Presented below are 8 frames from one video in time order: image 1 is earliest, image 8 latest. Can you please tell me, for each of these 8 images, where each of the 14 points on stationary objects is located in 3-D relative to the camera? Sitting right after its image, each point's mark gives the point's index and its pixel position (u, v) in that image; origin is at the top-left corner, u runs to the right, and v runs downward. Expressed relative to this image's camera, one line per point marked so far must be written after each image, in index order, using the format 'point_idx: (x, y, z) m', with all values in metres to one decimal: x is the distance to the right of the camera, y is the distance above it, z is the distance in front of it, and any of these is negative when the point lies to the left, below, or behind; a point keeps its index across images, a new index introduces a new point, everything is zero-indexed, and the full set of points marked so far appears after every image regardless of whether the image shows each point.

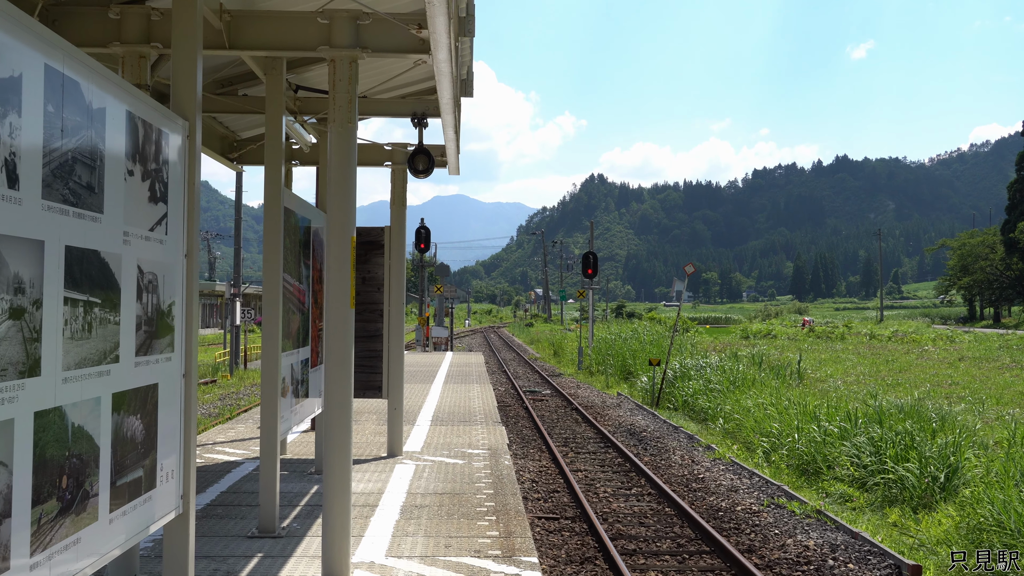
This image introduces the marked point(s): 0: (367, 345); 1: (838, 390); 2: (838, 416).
0: (-0.9, -0.4, +6.9) m
1: (+5.9, -1.8, +19.6) m
2: (+3.9, -1.5, +13.1) m
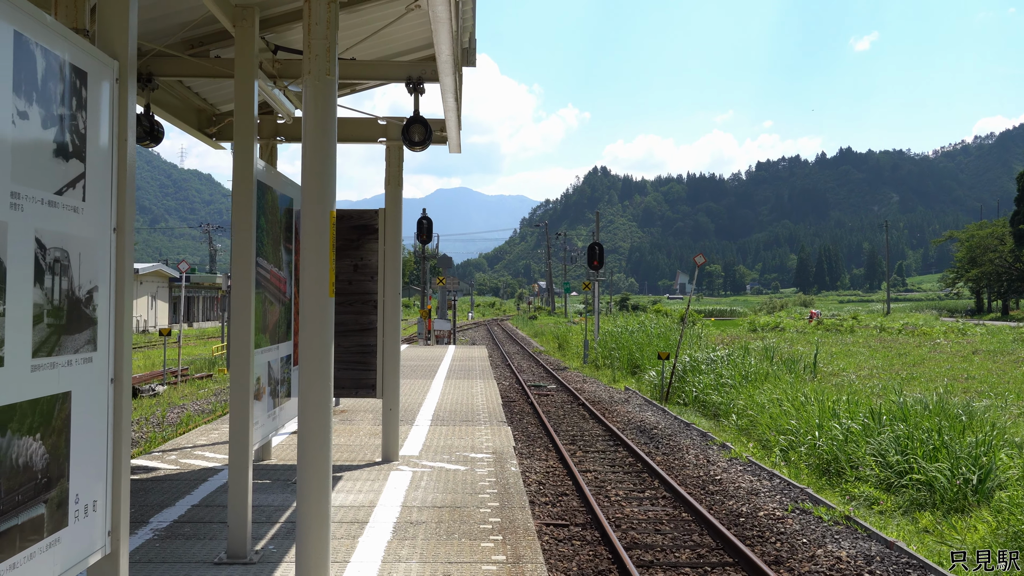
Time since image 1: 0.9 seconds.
0: (-0.9, -0.3, +6.3) m
1: (+5.9, -1.7, +18.9) m
2: (+4.0, -1.4, +12.5) m
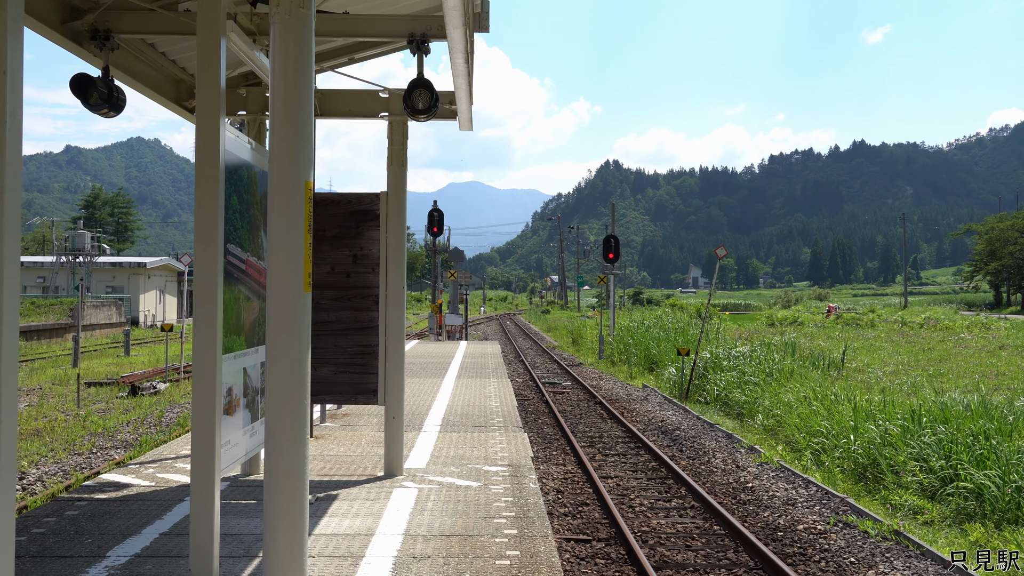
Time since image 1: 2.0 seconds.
0: (-0.8, -0.3, +5.6) m
1: (+6.2, -1.6, +18.2) m
2: (+4.1, -1.4, +11.7) m
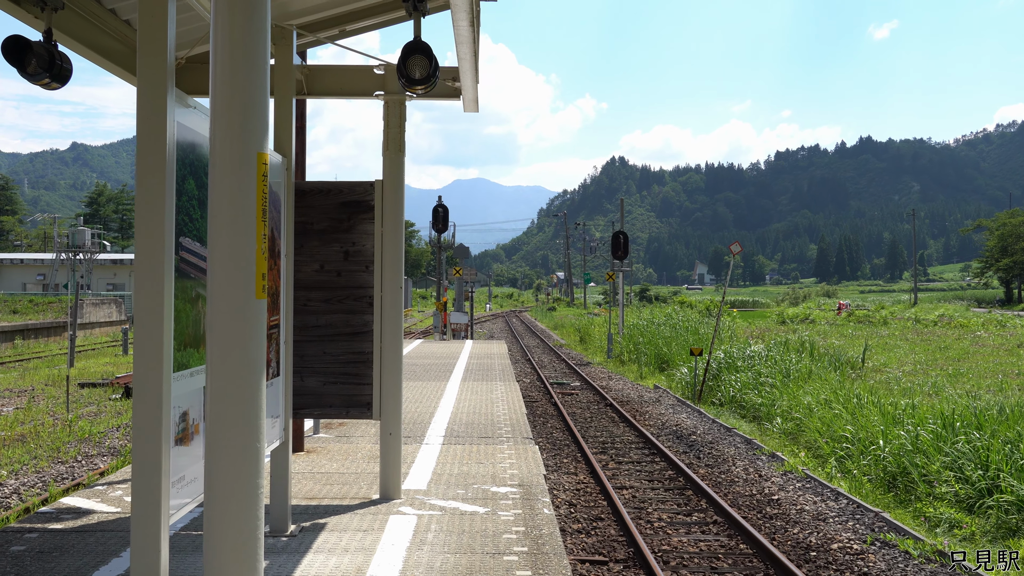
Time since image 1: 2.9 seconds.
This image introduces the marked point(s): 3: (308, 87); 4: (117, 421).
0: (-0.7, -0.3, +5.0) m
1: (+6.3, -1.5, +17.5) m
2: (+4.2, -1.3, +11.1) m
3: (-0.9, +0.9, +5.0) m
4: (-4.5, -1.5, +12.5) m
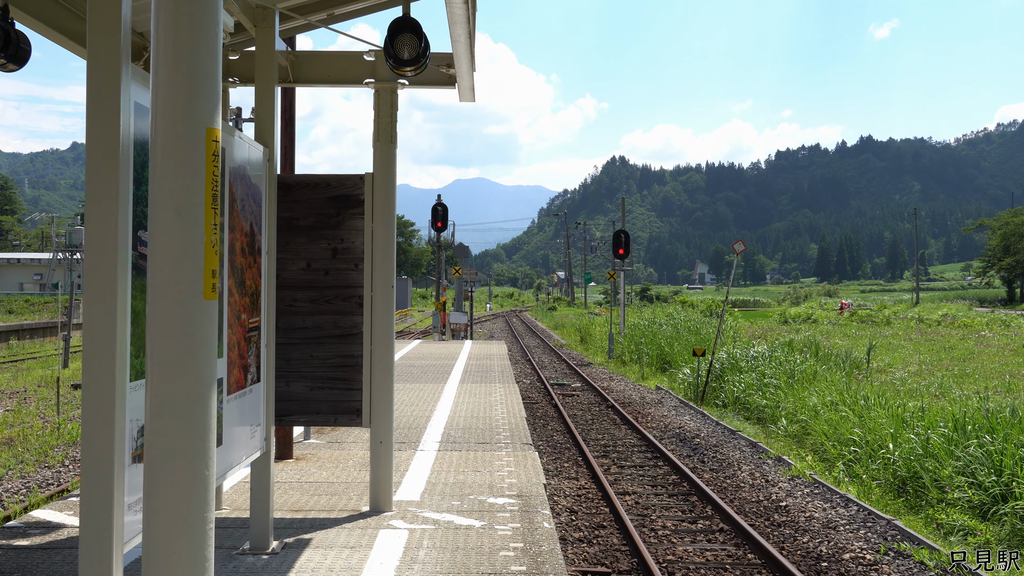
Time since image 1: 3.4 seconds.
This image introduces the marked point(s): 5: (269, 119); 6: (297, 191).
0: (-0.7, -0.3, +4.7) m
1: (+6.3, -1.5, +17.3) m
2: (+4.2, -1.3, +10.8) m
3: (-0.9, +0.9, +4.7) m
4: (-4.5, -1.5, +12.2) m
5: (-0.9, +0.6, +4.1) m
6: (-0.9, +0.4, +4.7) m
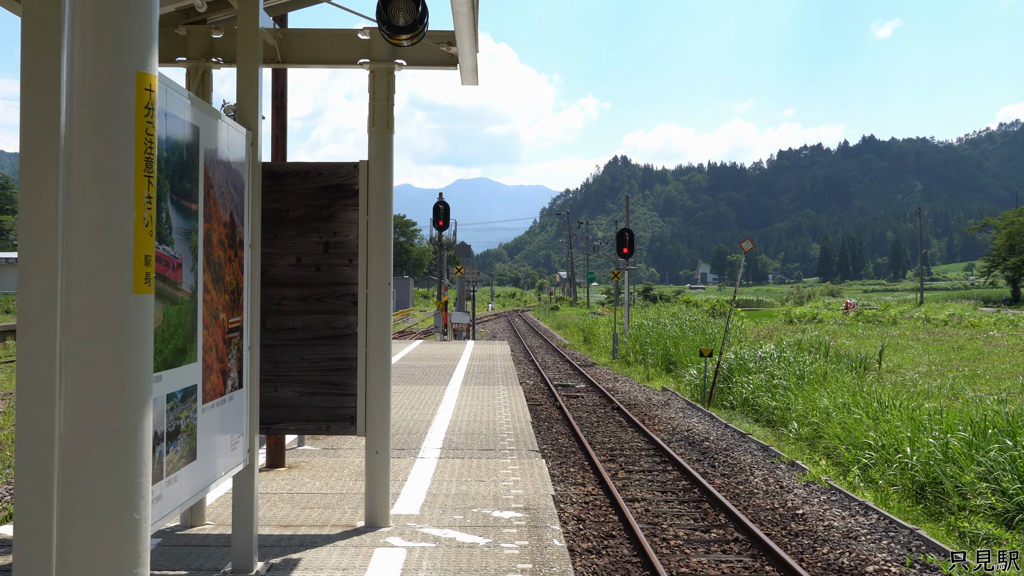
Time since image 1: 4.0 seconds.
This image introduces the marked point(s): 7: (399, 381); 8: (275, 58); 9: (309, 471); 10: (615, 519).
0: (-0.7, -0.3, +4.4) m
1: (+6.3, -1.5, +16.9) m
2: (+4.2, -1.3, +10.5) m
3: (-0.9, +0.9, +4.4) m
4: (-4.5, -1.5, +11.9) m
5: (-0.9, +0.6, +3.7) m
6: (-0.9, +0.4, +4.3) m
7: (-1.2, -1.0, +11.5) m
8: (-0.9, +0.9, +4.4) m
9: (-1.0, -0.9, +5.6) m
10: (+0.7, -1.7, +7.9) m
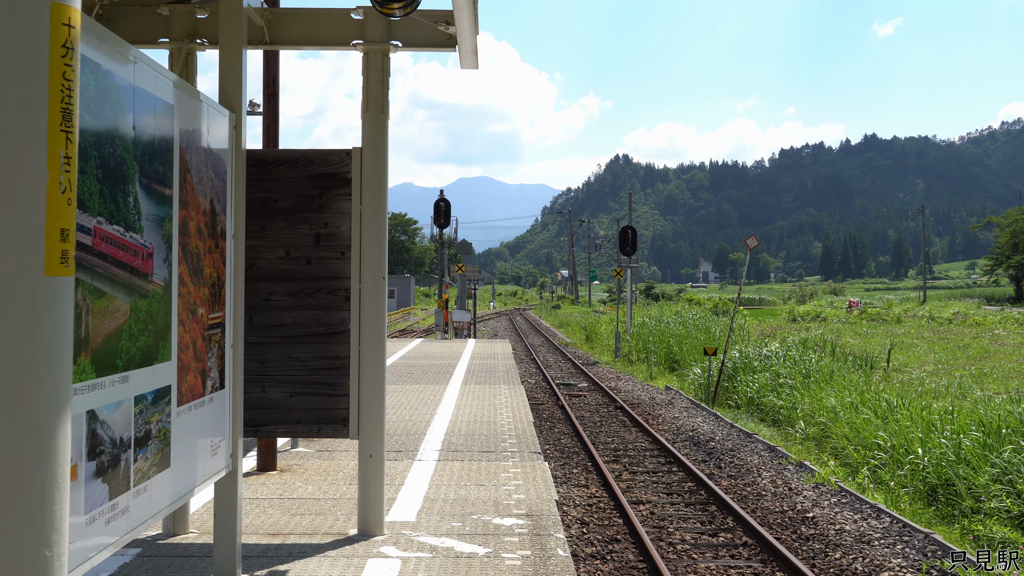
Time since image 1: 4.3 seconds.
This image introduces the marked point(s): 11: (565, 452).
0: (-0.7, -0.2, +4.1) m
1: (+6.4, -1.5, +16.7) m
2: (+4.3, -1.3, +10.2) m
3: (-0.9, +1.0, +4.2) m
4: (-4.5, -1.5, +11.6) m
5: (-0.9, +0.7, +3.5) m
6: (-0.9, +0.4, +4.1) m
7: (-1.2, -0.9, +11.3) m
8: (-0.9, +0.9, +4.1) m
9: (-1.0, -0.9, +5.3) m
10: (+0.8, -1.7, +7.7) m
11: (+0.5, -1.6, +10.8) m
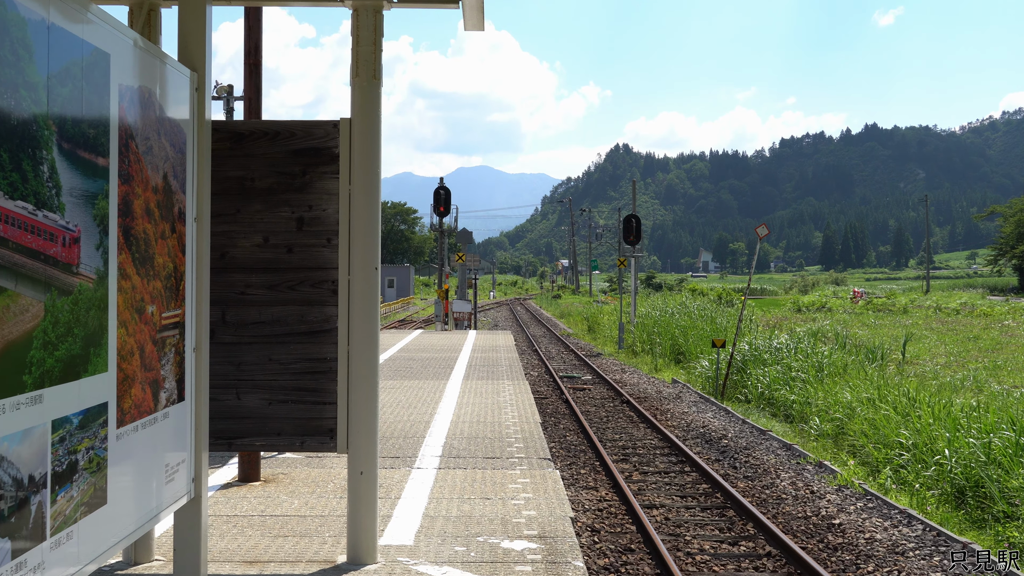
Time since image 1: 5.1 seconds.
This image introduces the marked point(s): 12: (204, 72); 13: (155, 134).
0: (-0.7, -0.2, +3.6) m
1: (+6.4, -1.3, +16.1) m
2: (+4.3, -1.2, +9.7) m
3: (-0.9, +1.0, +3.6) m
4: (-4.4, -1.4, +11.1) m
5: (-0.8, +0.7, +2.9) m
6: (-0.8, +0.5, +3.5) m
7: (-1.1, -0.9, +10.7) m
8: (-0.9, +1.0, +3.6) m
9: (-1.0, -0.9, +4.8) m
10: (+0.8, -1.6, +7.2) m
11: (+0.6, -1.5, +10.3) m
12: (-0.8, +0.6, +2.9) m
13: (-0.8, +0.4, +2.5) m
